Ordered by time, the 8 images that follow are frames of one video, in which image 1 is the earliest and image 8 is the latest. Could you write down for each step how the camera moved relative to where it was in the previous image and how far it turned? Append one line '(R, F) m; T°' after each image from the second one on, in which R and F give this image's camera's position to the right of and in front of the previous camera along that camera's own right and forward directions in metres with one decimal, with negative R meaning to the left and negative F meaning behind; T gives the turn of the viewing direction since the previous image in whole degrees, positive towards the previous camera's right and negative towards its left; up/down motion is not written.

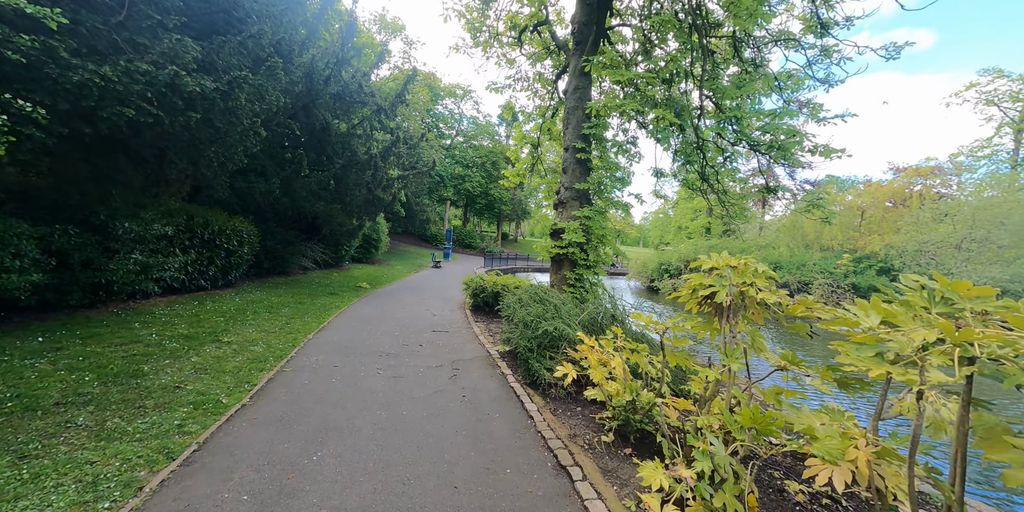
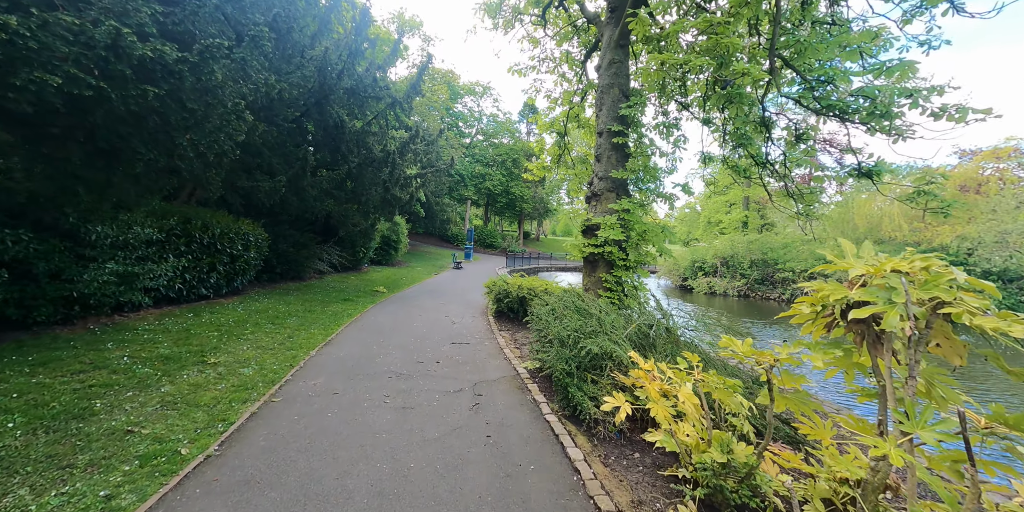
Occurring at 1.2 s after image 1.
(-0.1, +1.0) m; -3°
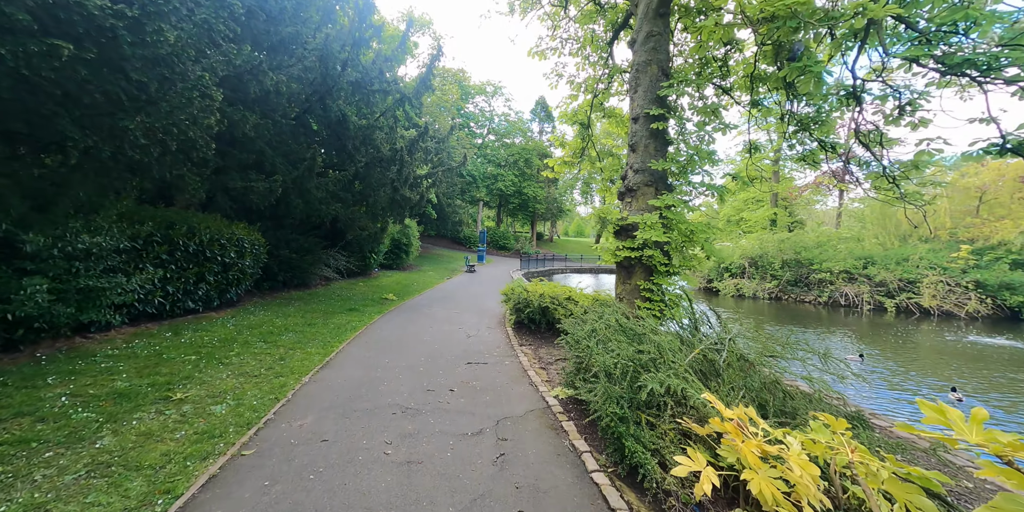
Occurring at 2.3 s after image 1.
(-0.2, +1.0) m; -2°
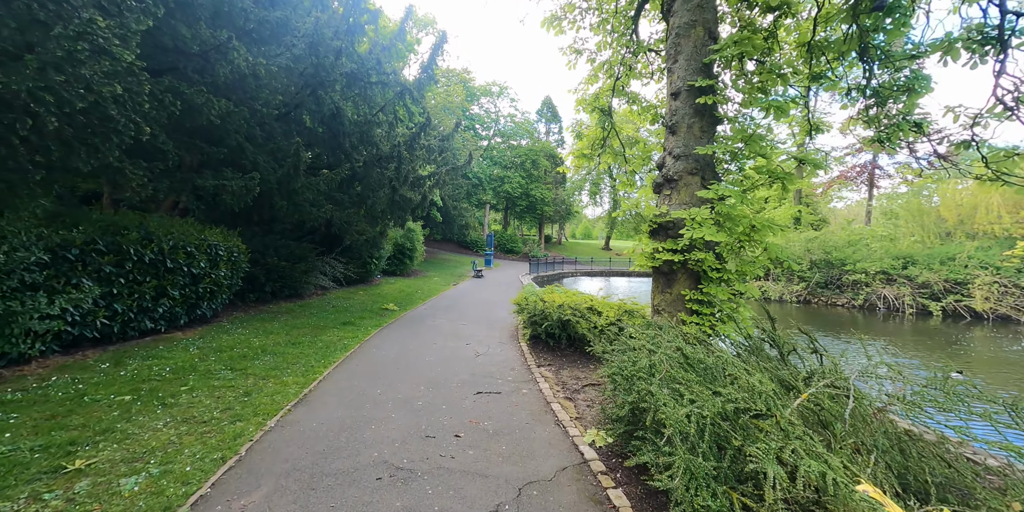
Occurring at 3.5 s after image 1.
(-0.1, +1.1) m; -1°
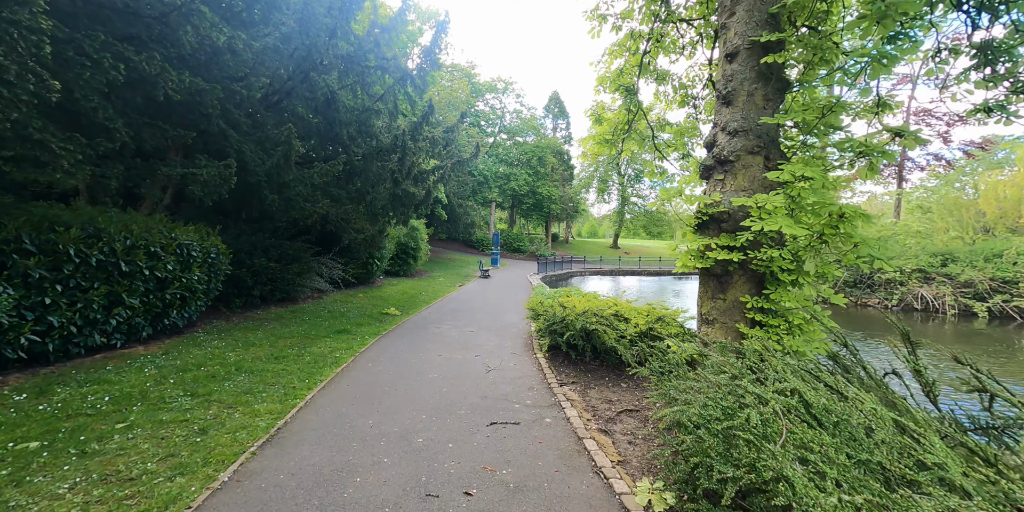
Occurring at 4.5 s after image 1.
(-0.2, +1.0) m; -1°
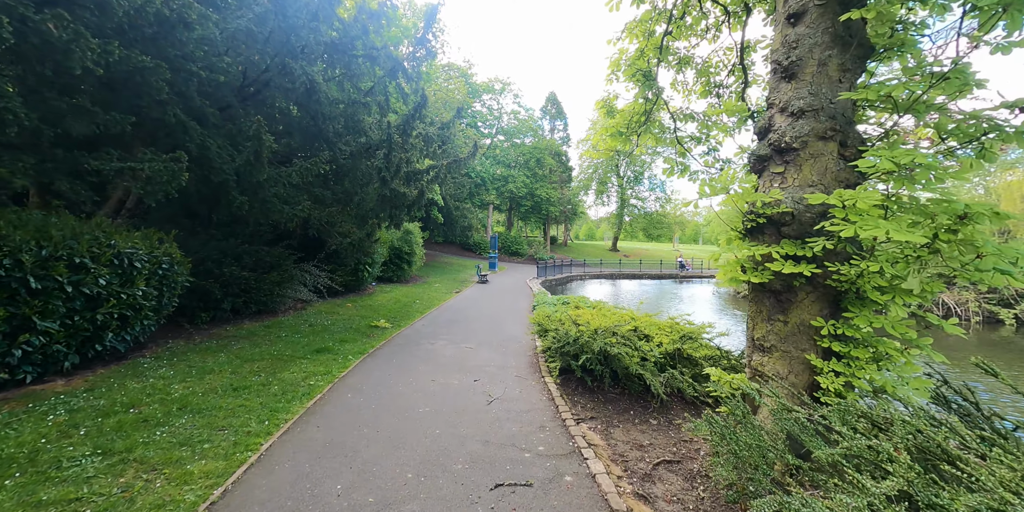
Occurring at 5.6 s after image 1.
(-0.1, +0.9) m; 0°
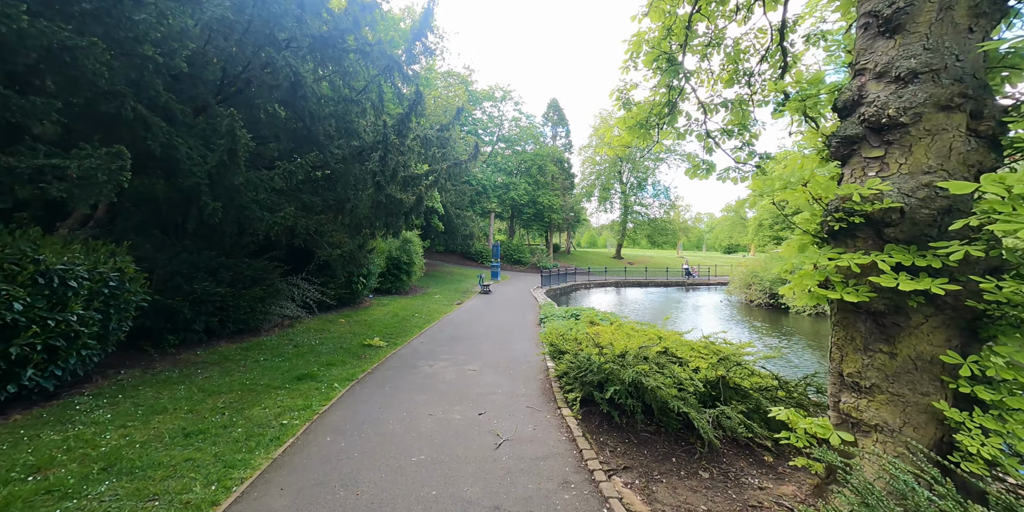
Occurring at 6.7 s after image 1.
(-0.1, +0.9) m; 0°
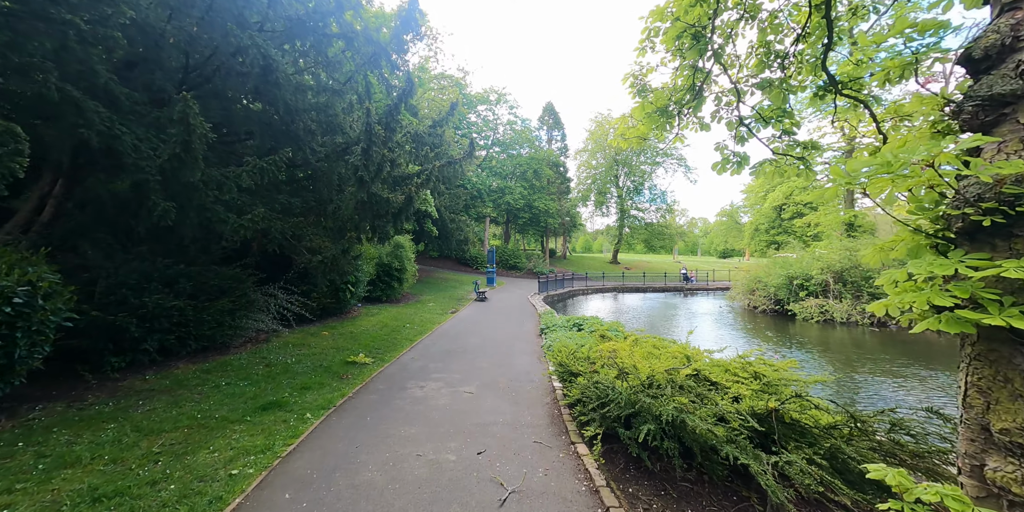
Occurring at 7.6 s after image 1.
(-0.1, +0.9) m; +1°
